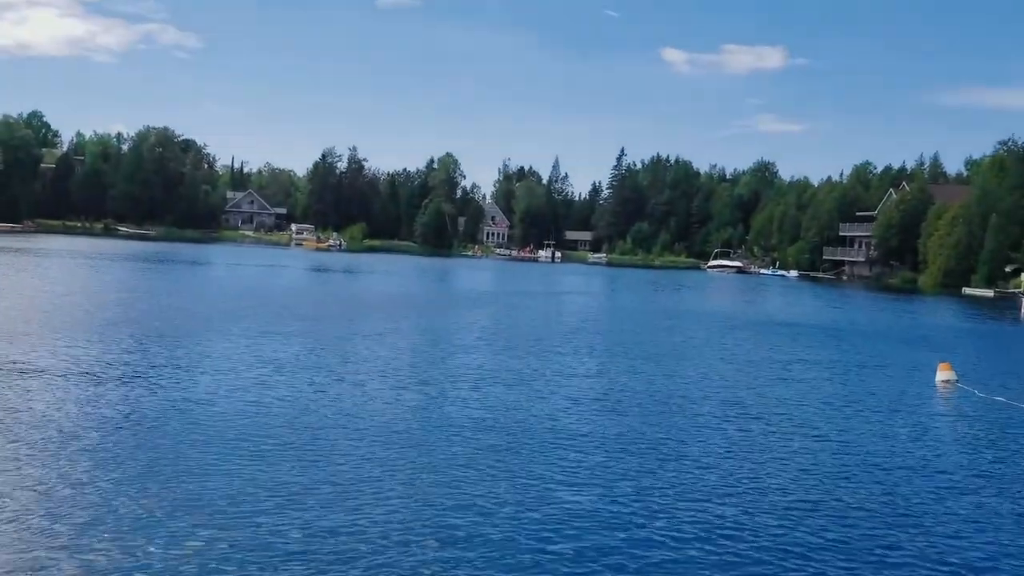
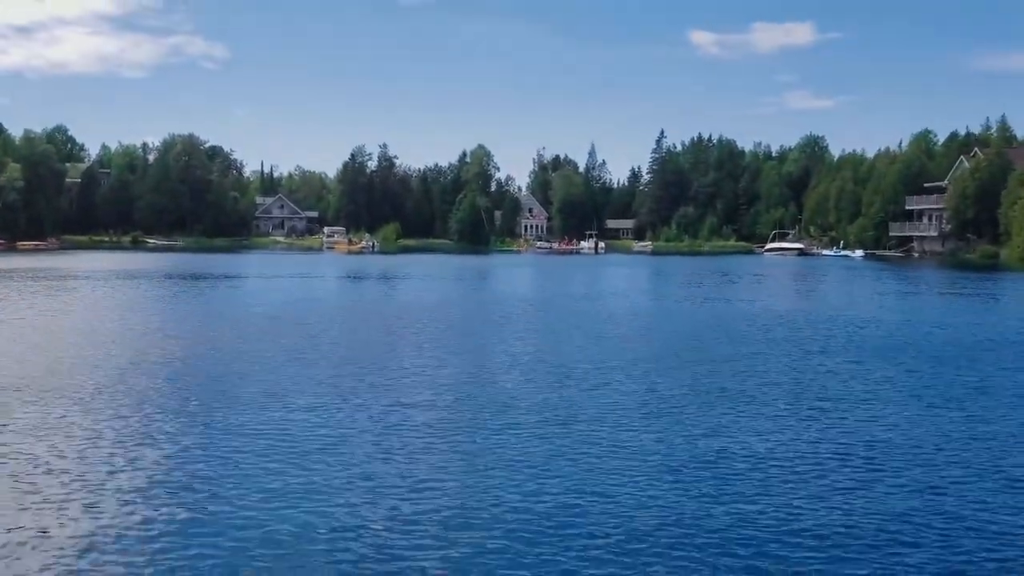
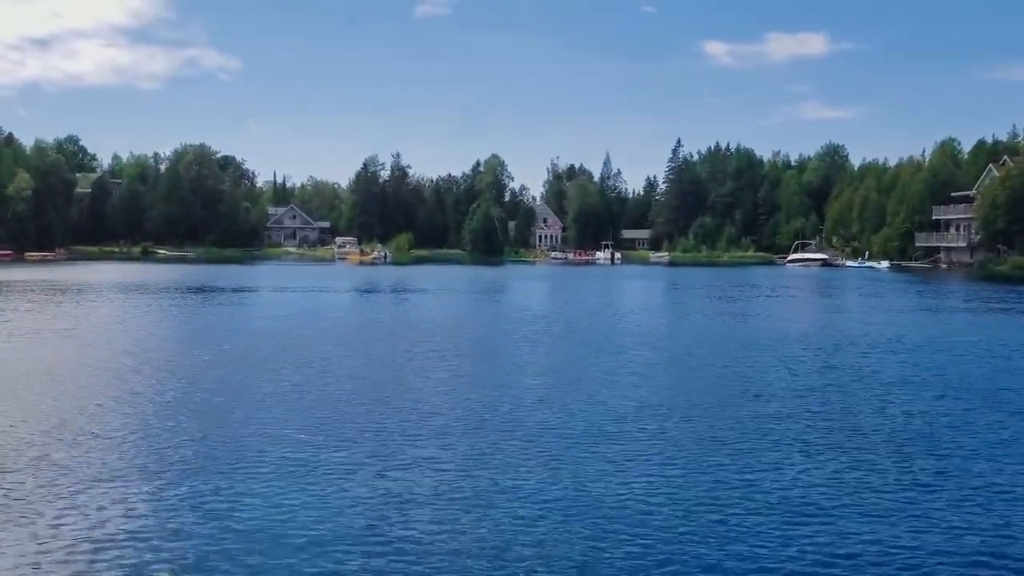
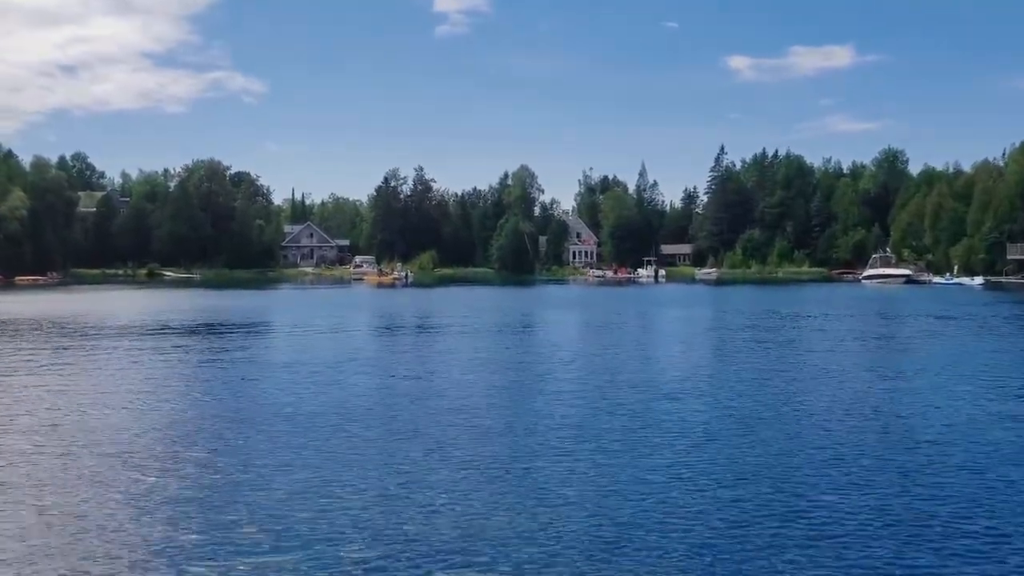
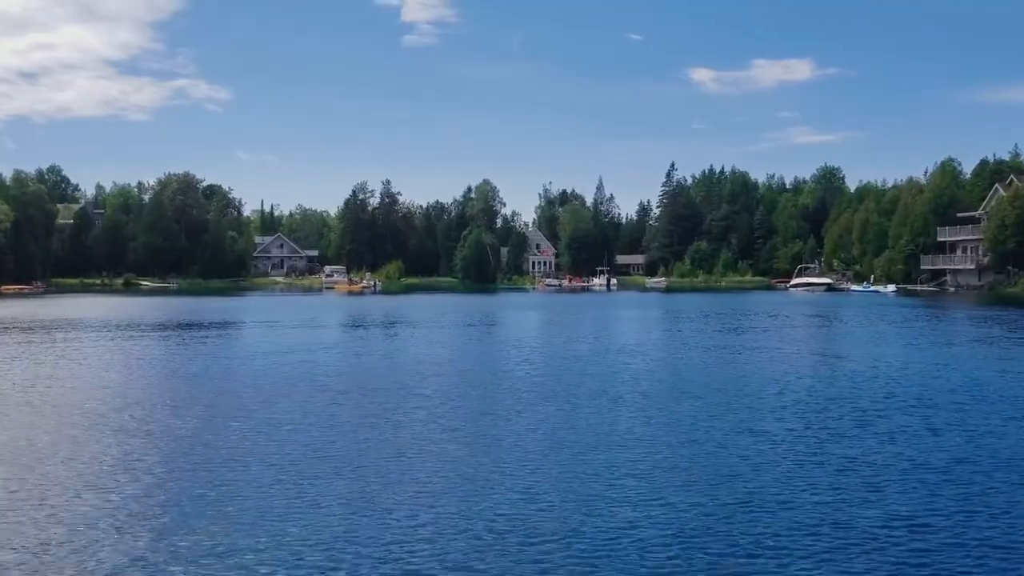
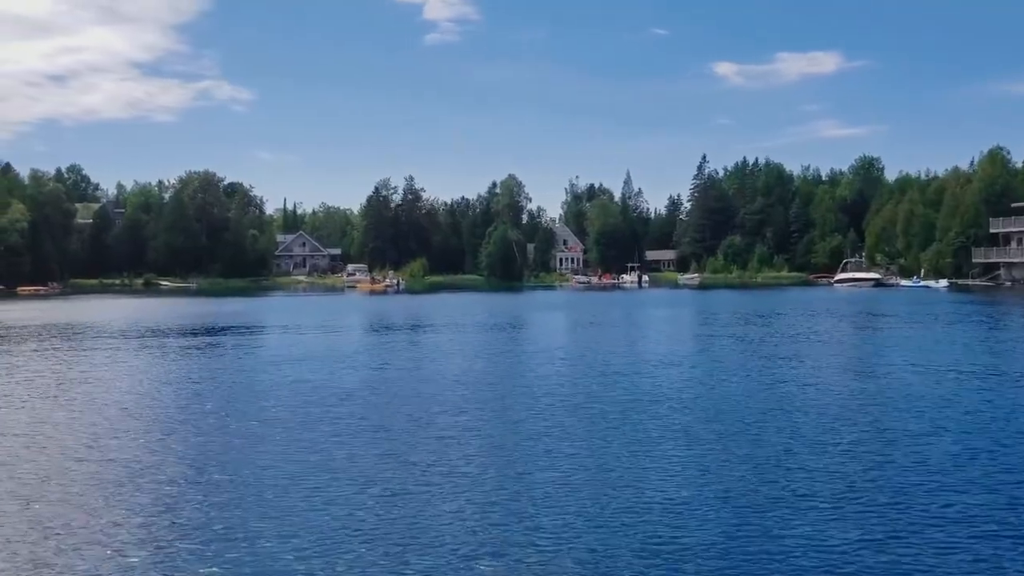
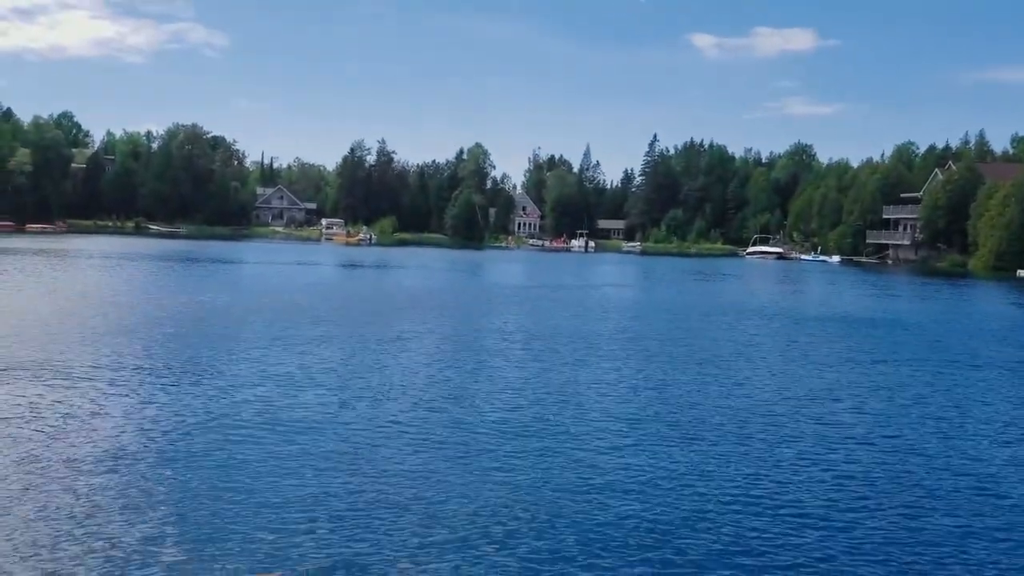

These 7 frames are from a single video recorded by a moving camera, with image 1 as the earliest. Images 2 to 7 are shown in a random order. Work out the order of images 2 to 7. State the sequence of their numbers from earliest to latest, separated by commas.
7, 2, 3, 5, 6, 4
